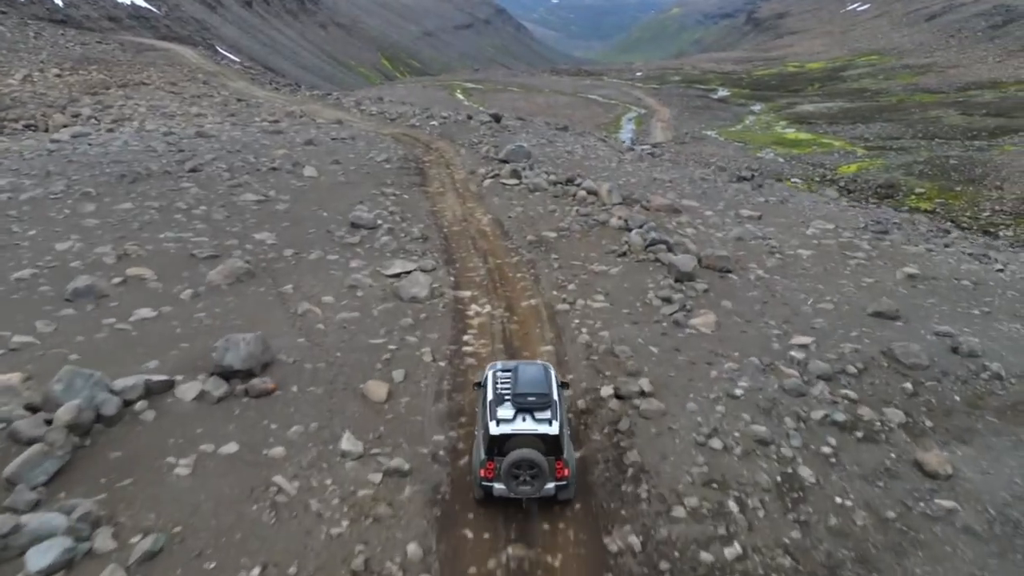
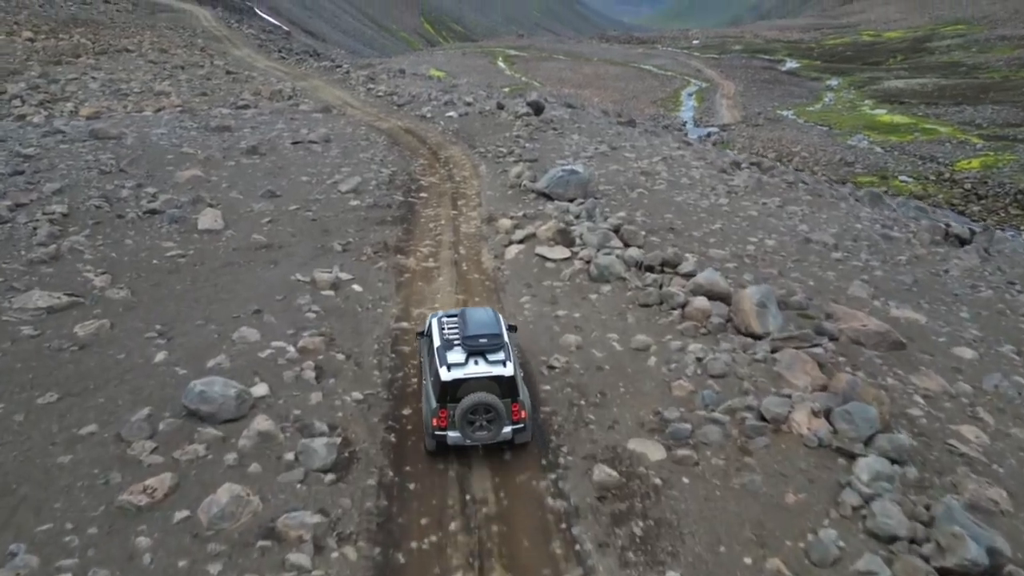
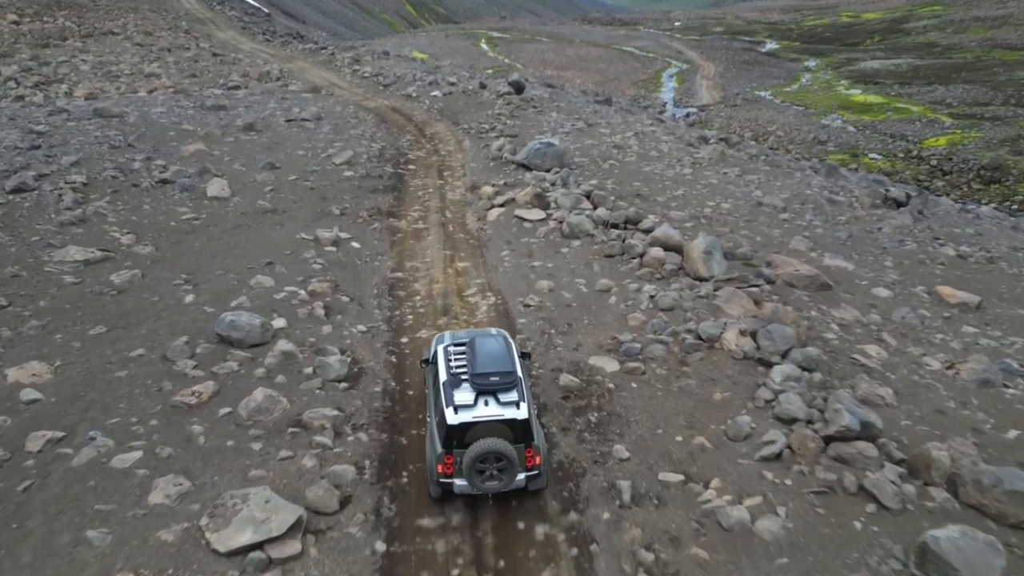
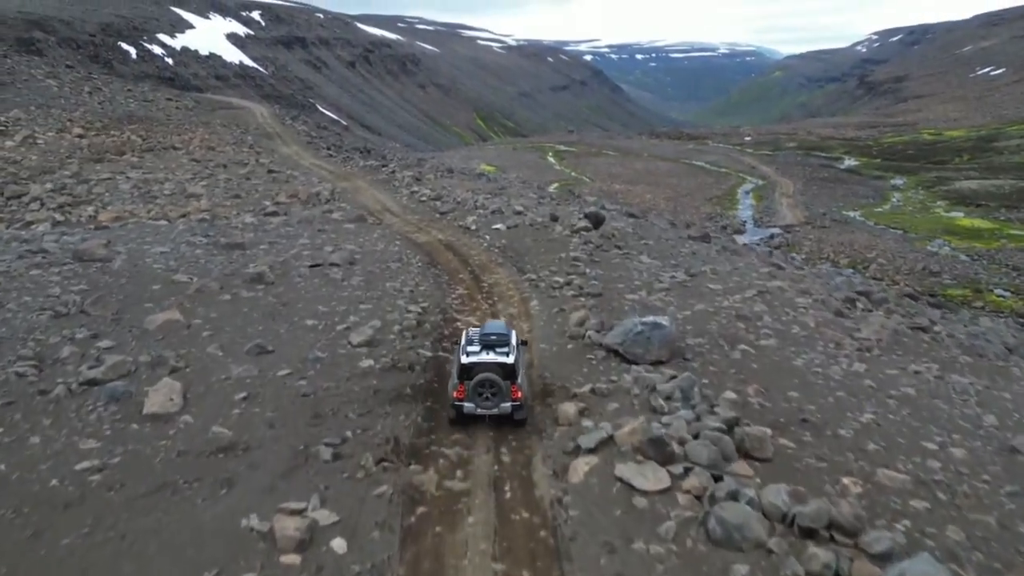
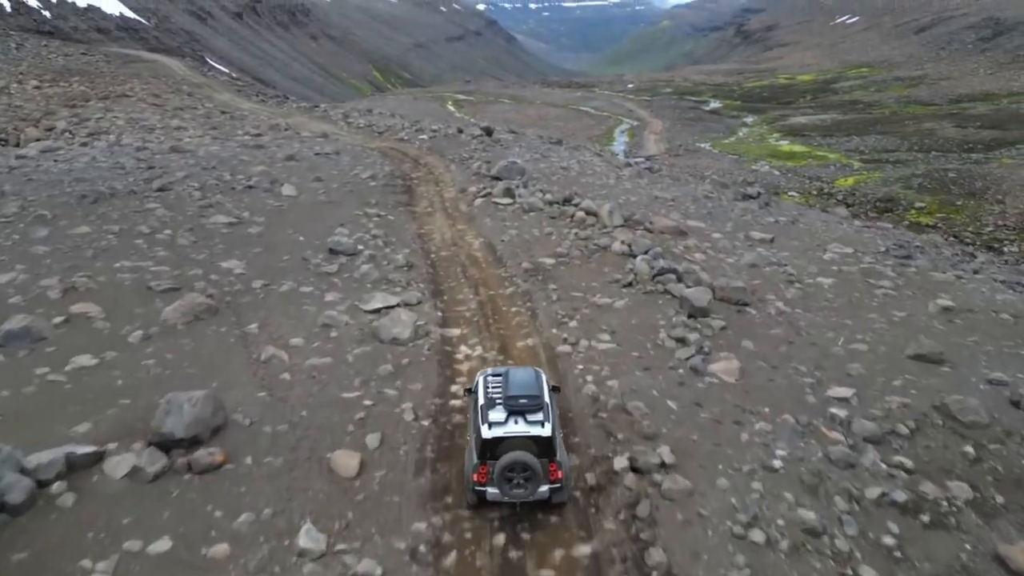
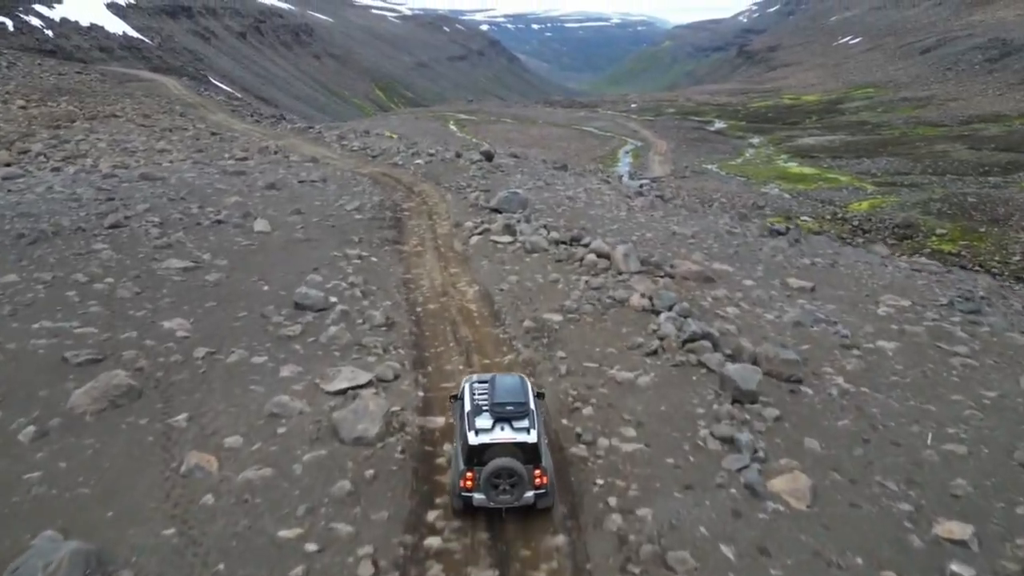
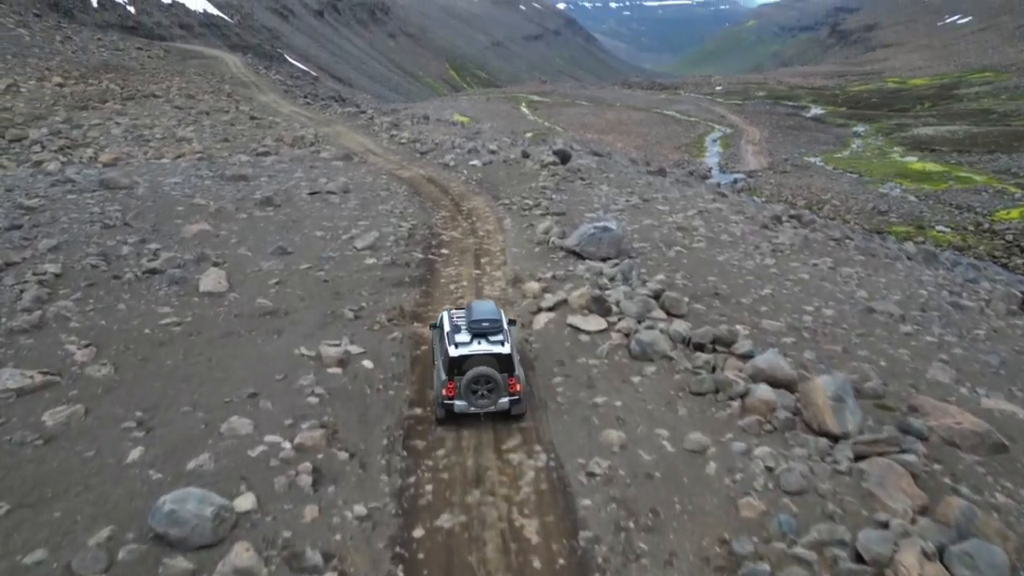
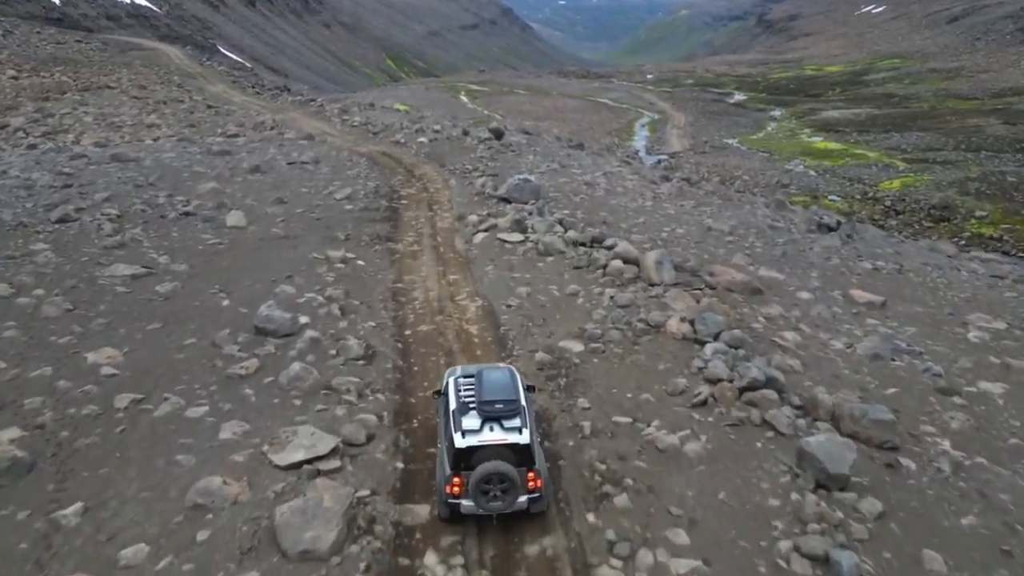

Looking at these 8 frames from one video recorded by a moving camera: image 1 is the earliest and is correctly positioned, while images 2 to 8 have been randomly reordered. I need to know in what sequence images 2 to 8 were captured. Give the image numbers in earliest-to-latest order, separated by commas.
5, 6, 8, 3, 2, 7, 4
